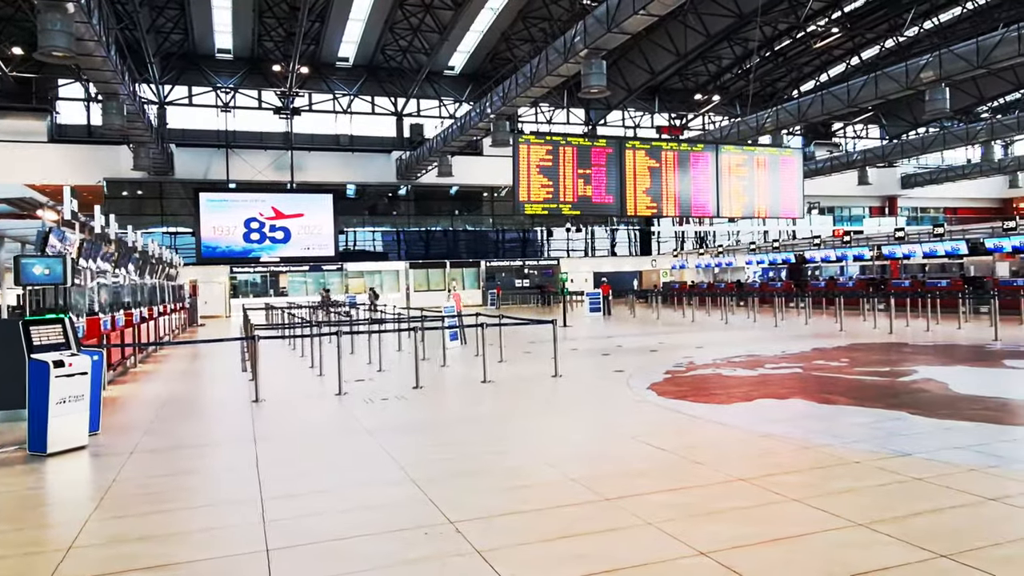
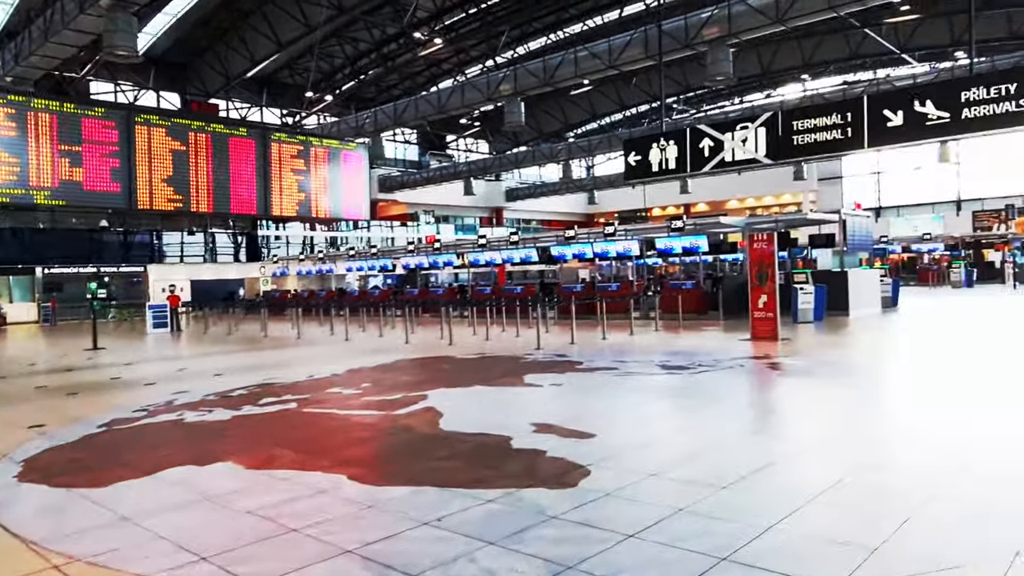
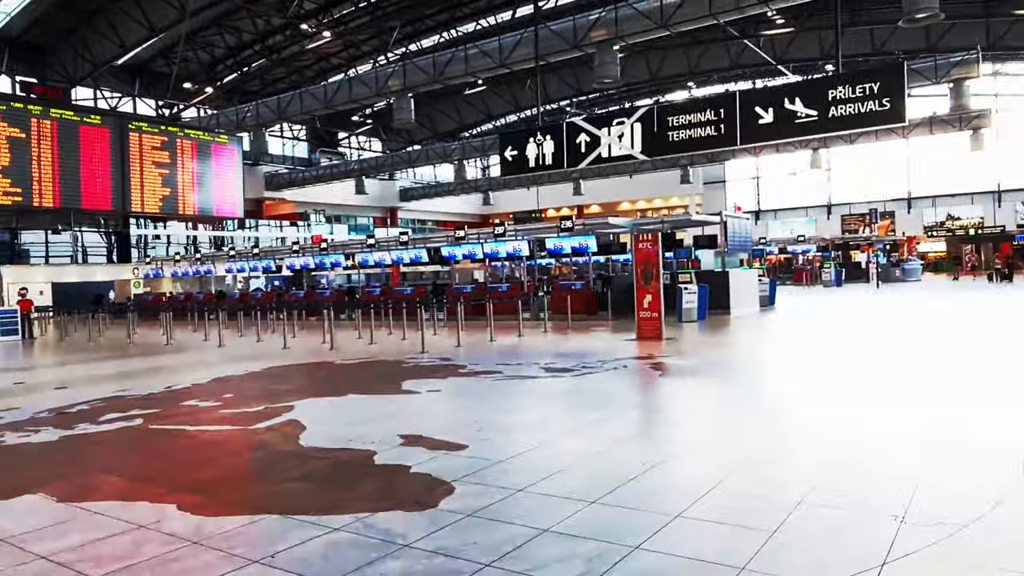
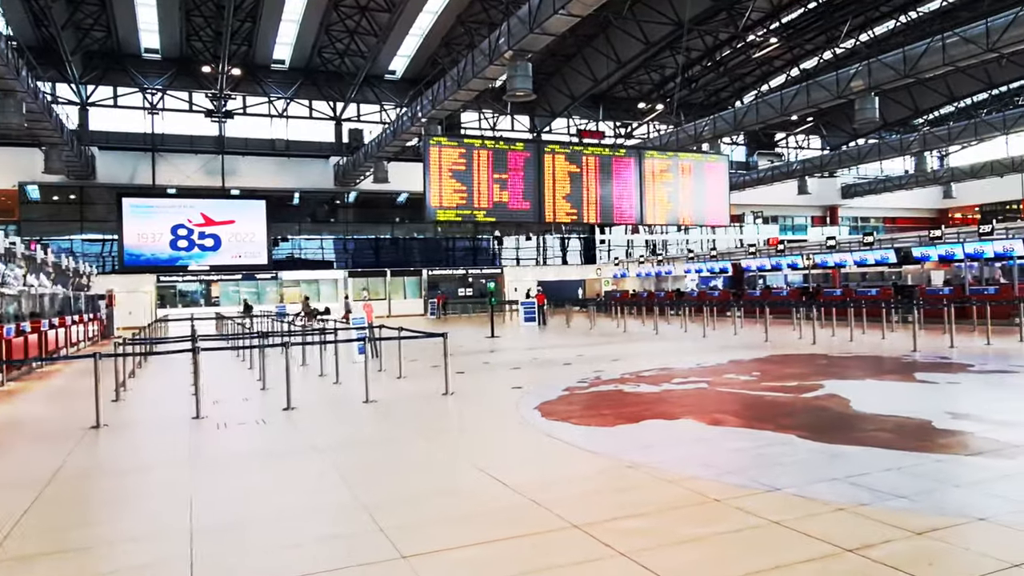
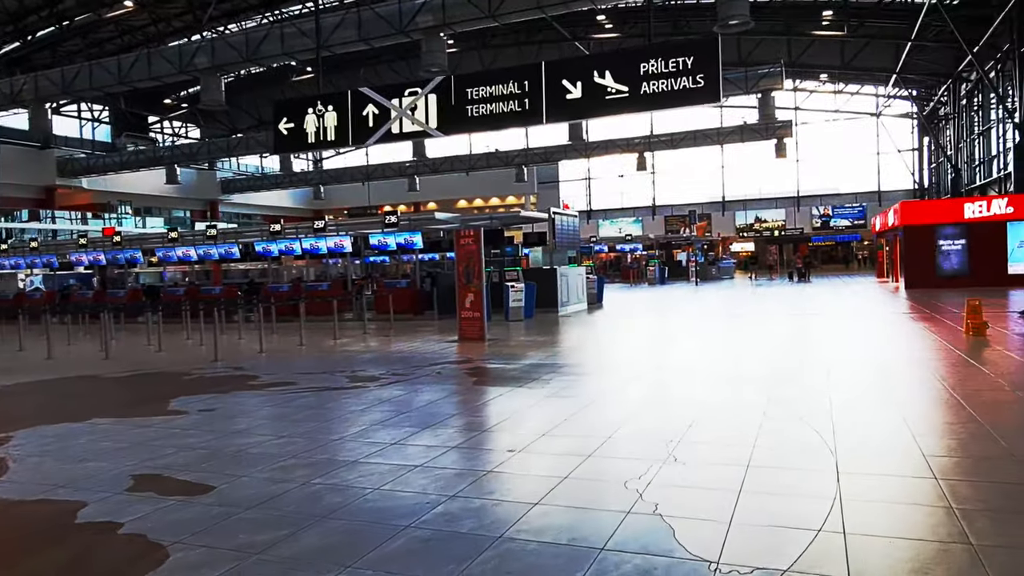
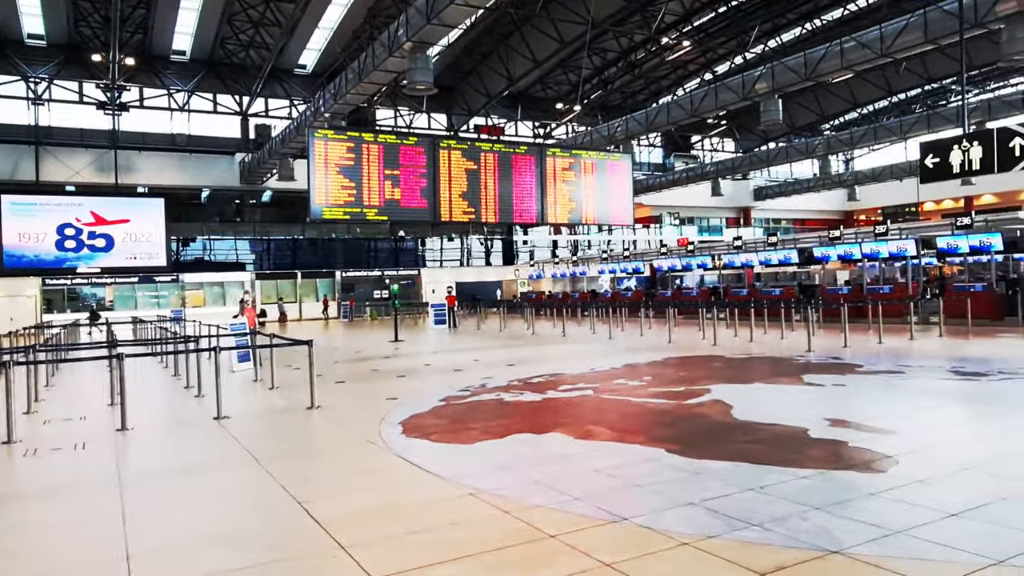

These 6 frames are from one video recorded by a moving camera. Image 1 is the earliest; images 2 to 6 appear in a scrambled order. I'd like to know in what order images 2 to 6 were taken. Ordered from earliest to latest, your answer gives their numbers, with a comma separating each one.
4, 6, 2, 3, 5
